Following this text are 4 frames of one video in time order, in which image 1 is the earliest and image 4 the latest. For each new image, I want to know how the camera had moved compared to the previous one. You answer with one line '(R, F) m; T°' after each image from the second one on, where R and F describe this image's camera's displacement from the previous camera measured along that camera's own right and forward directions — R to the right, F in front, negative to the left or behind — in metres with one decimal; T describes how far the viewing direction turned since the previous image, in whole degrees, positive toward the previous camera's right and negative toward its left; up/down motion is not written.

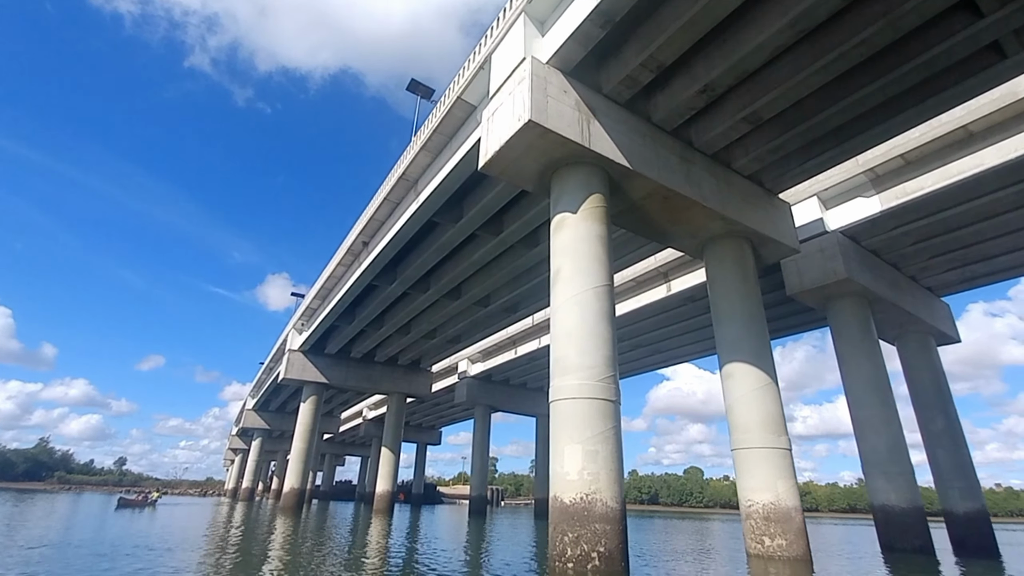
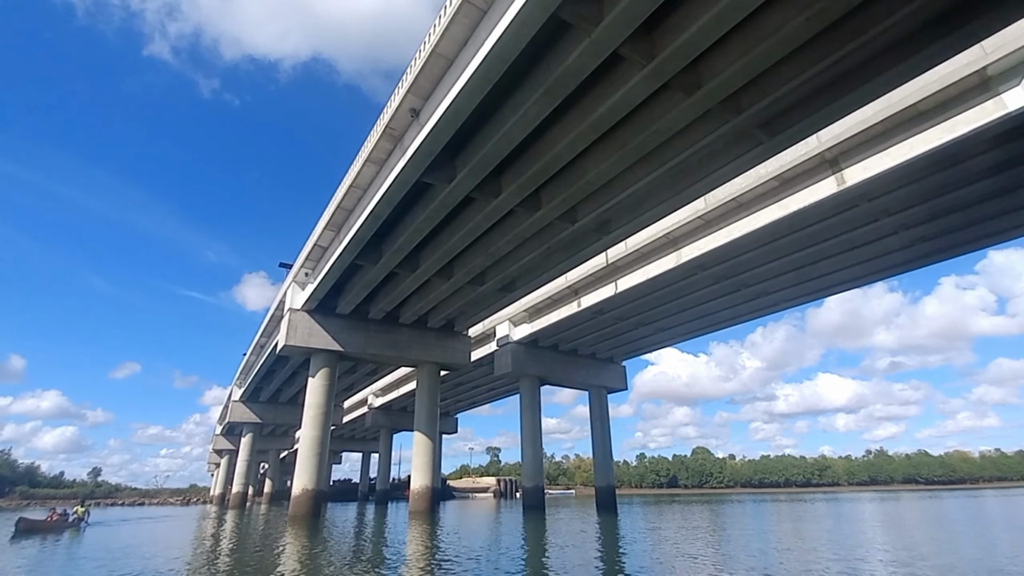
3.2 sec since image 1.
(-3.8, +6.5) m; +2°
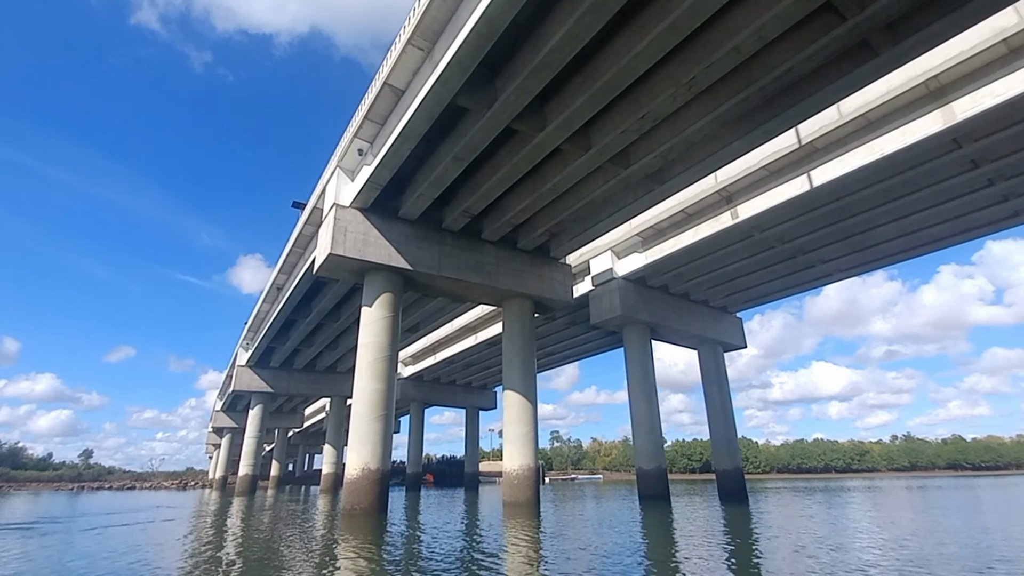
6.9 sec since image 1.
(-4.4, +7.0) m; 0°
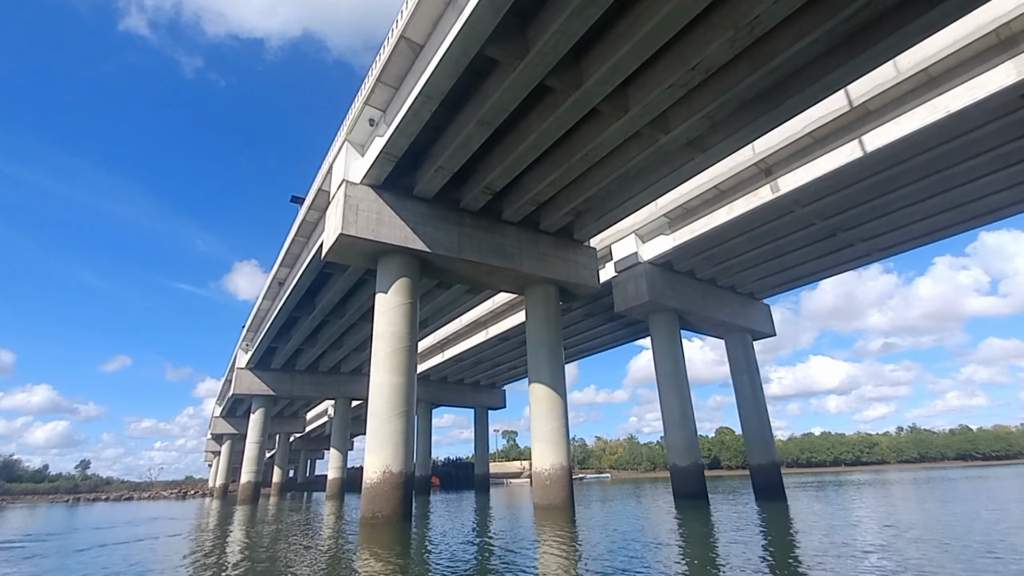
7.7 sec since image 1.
(-0.9, +1.3) m; 0°
